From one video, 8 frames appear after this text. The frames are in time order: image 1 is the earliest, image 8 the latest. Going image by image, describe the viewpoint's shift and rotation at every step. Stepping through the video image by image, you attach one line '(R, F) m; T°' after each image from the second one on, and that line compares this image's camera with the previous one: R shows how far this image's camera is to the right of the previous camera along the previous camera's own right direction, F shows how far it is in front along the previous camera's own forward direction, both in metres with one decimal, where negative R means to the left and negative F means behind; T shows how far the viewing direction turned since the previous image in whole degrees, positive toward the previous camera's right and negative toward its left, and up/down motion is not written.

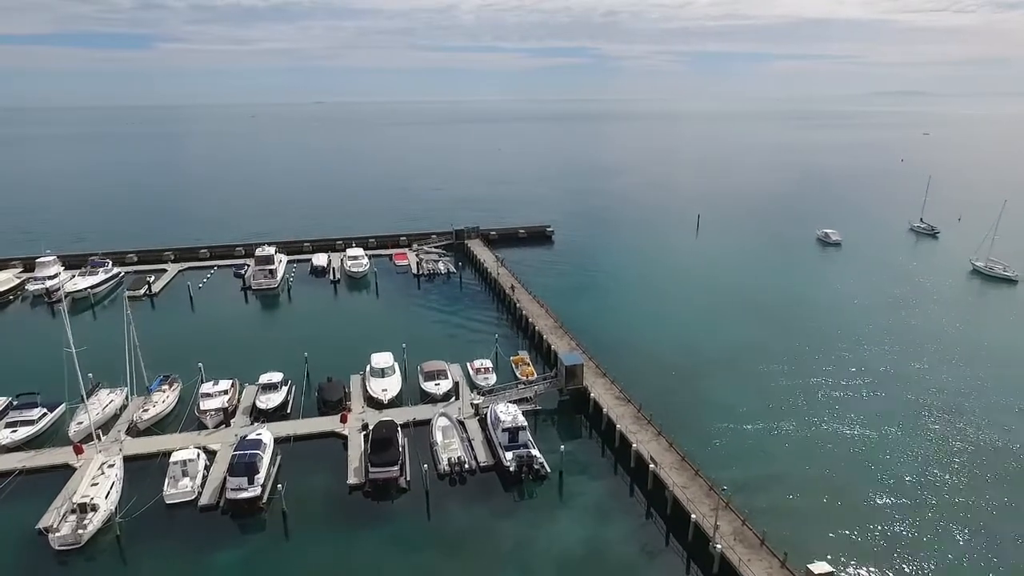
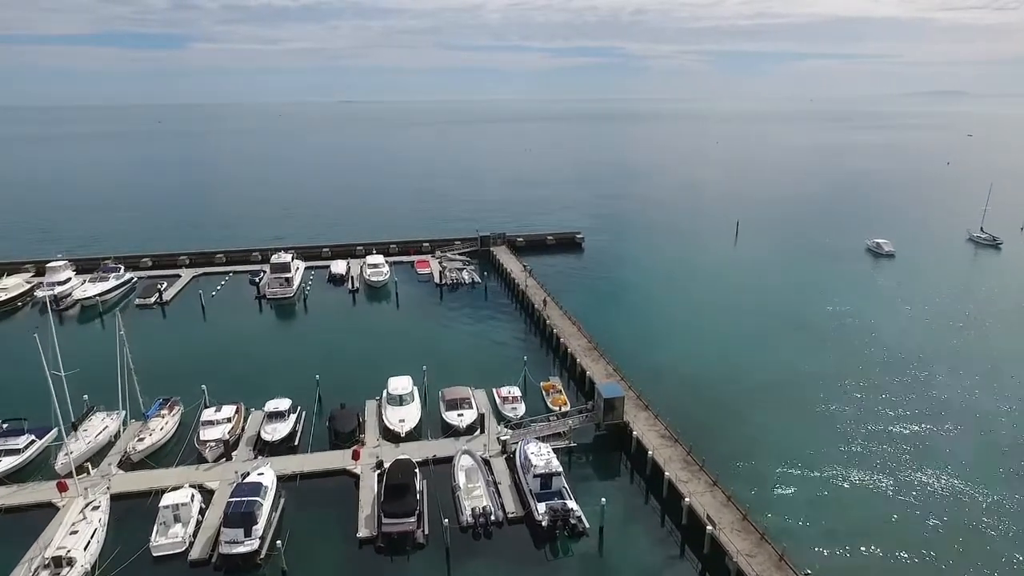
(-0.4, +2.9) m; -2°
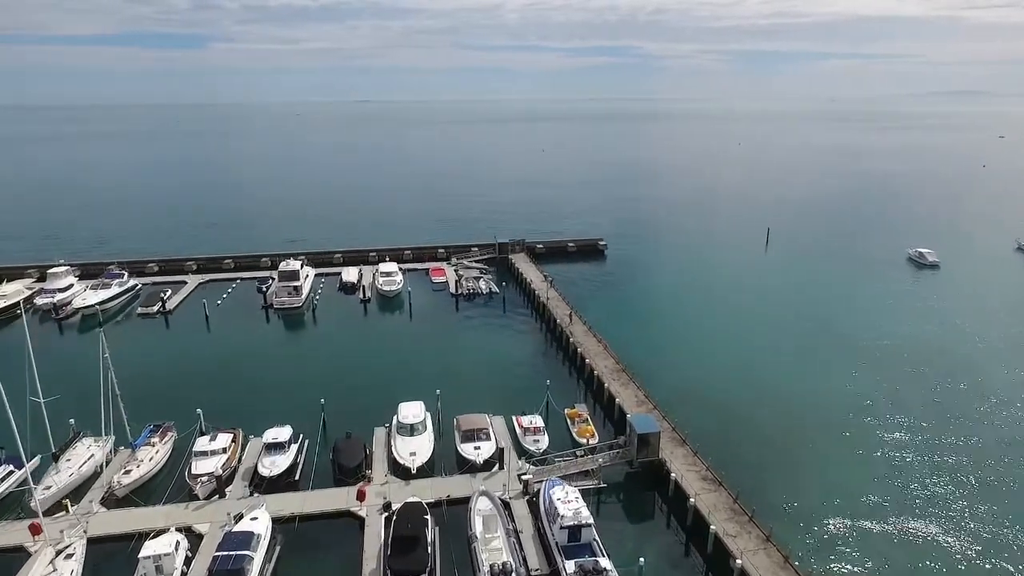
(-0.3, +2.4) m; -1°
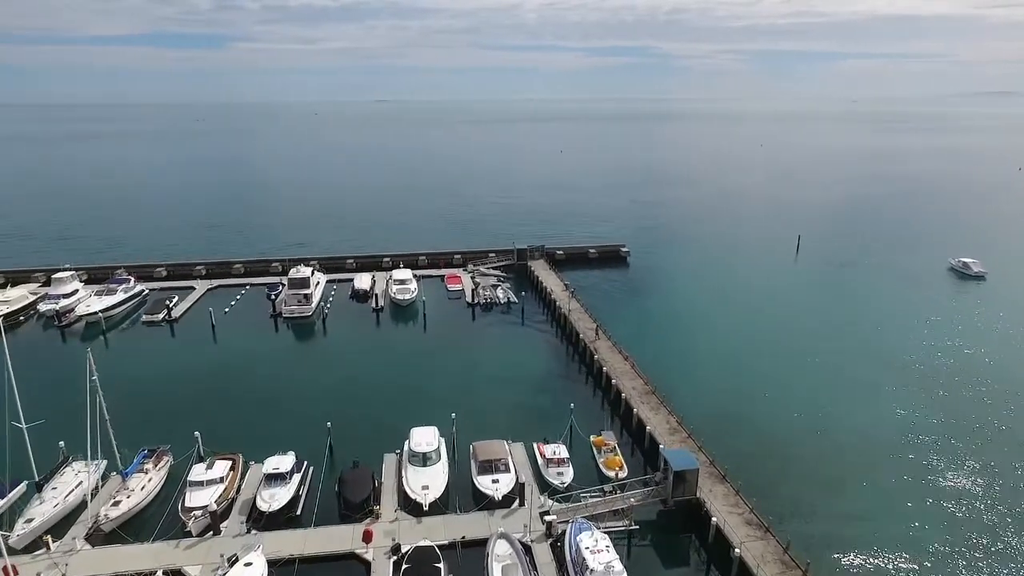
(-0.3, +2.0) m; -1°
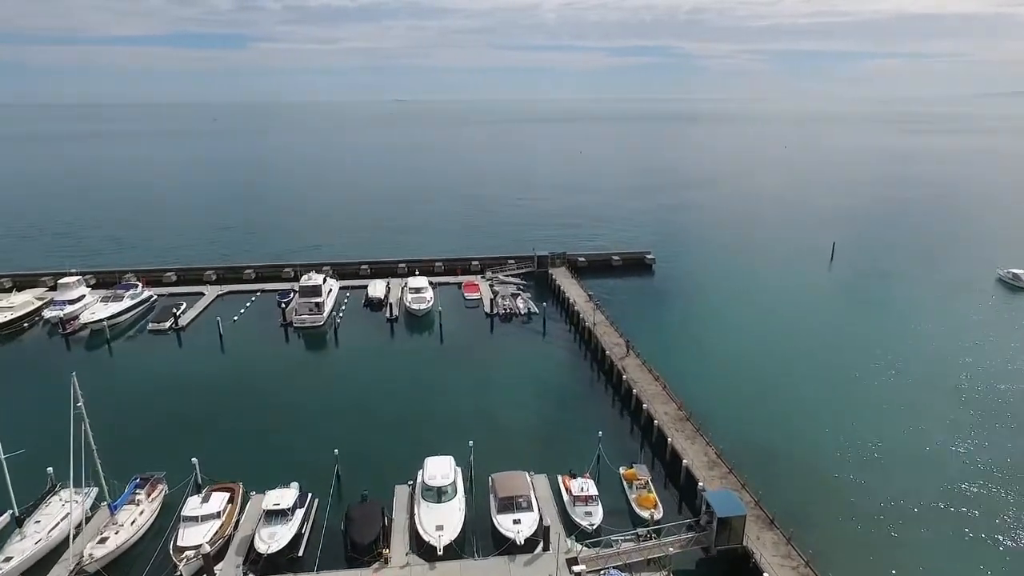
(-0.3, +2.0) m; -1°
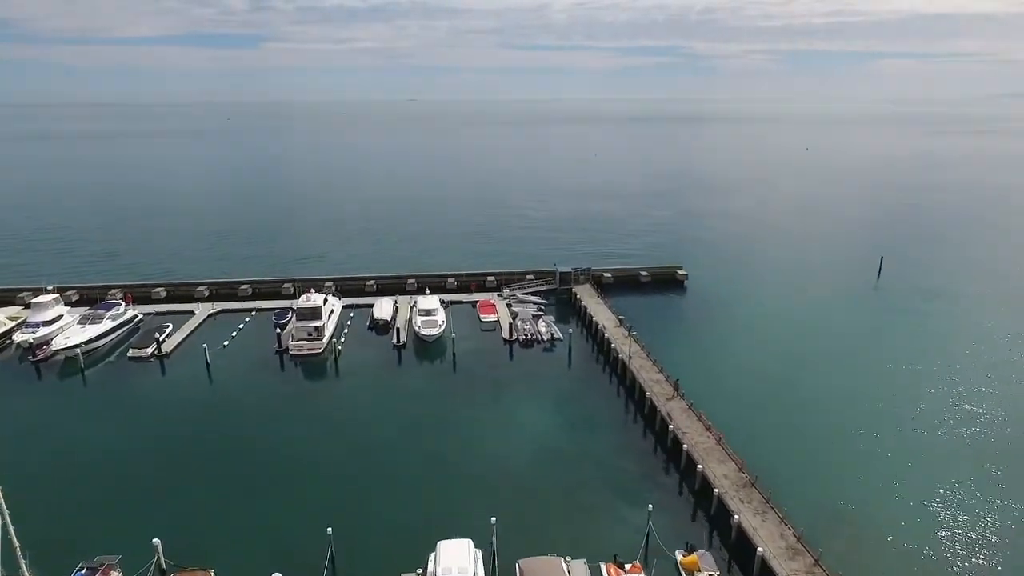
(-0.7, +4.0) m; -1°
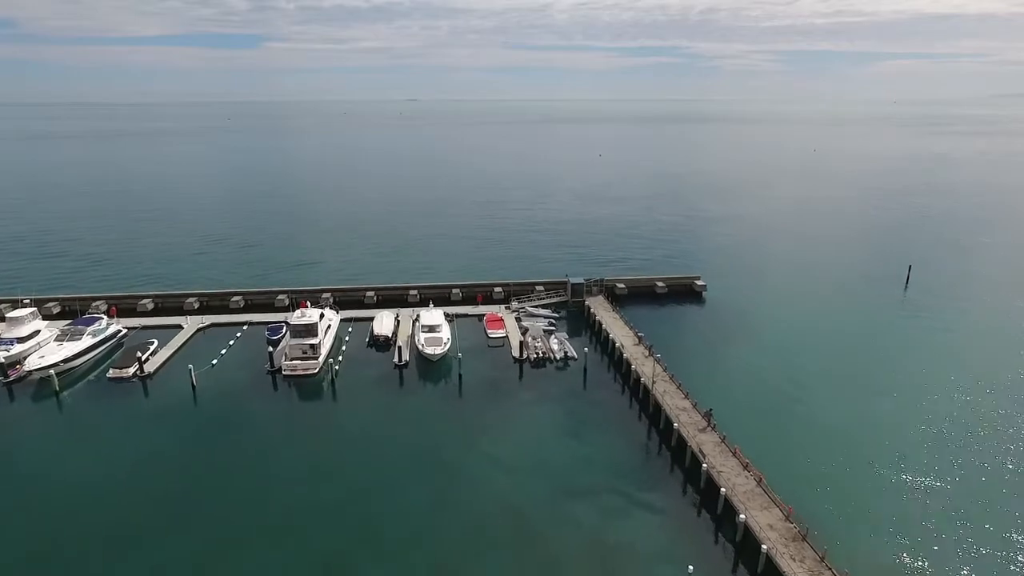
(-0.5, +2.5) m; 0°
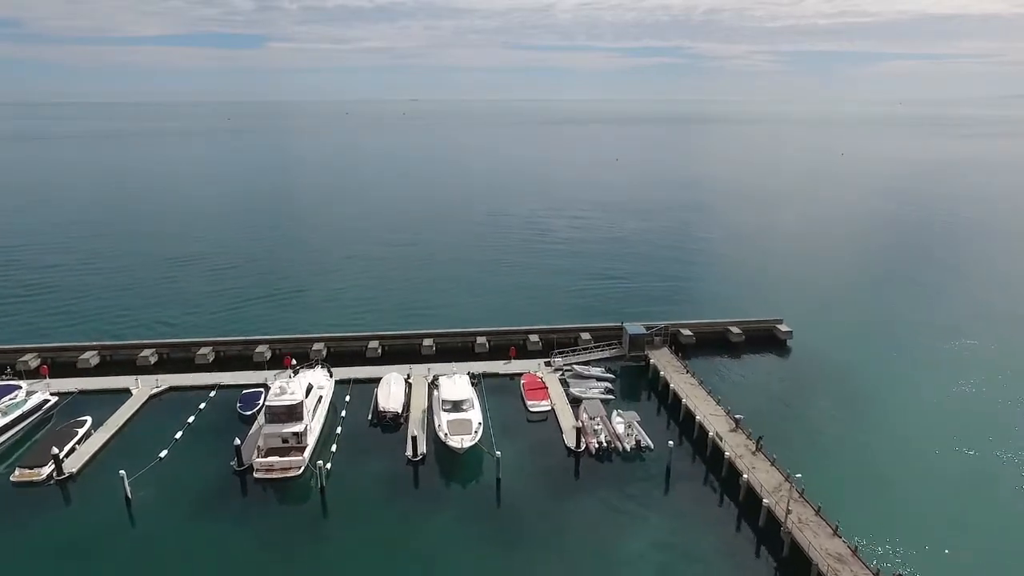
(-2.0, +8.3) m; 0°
